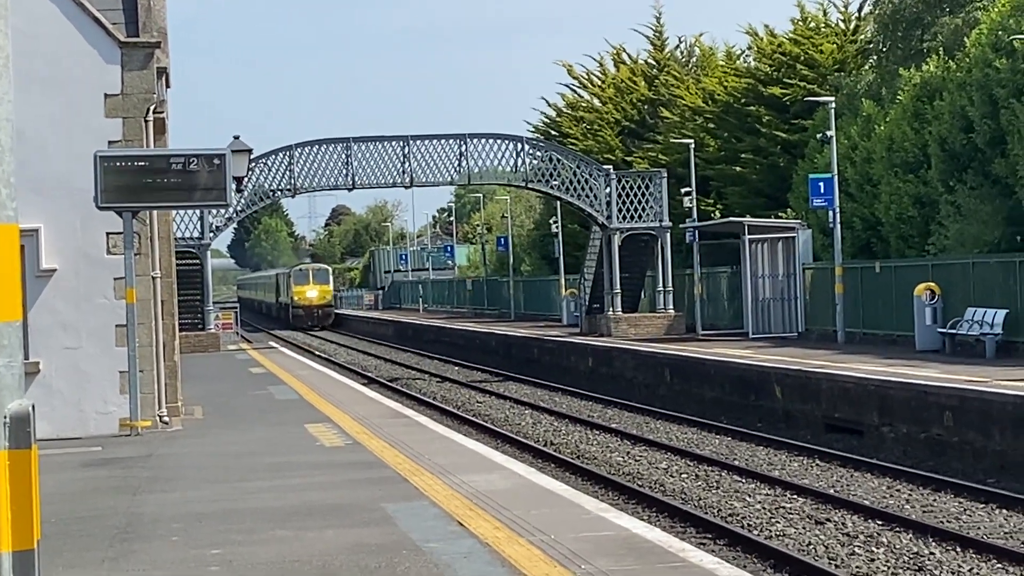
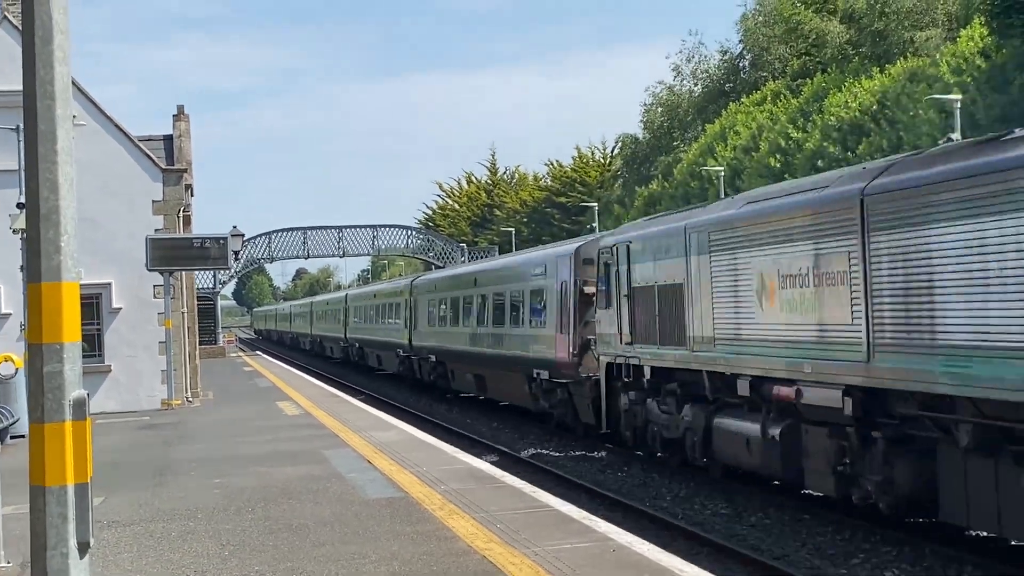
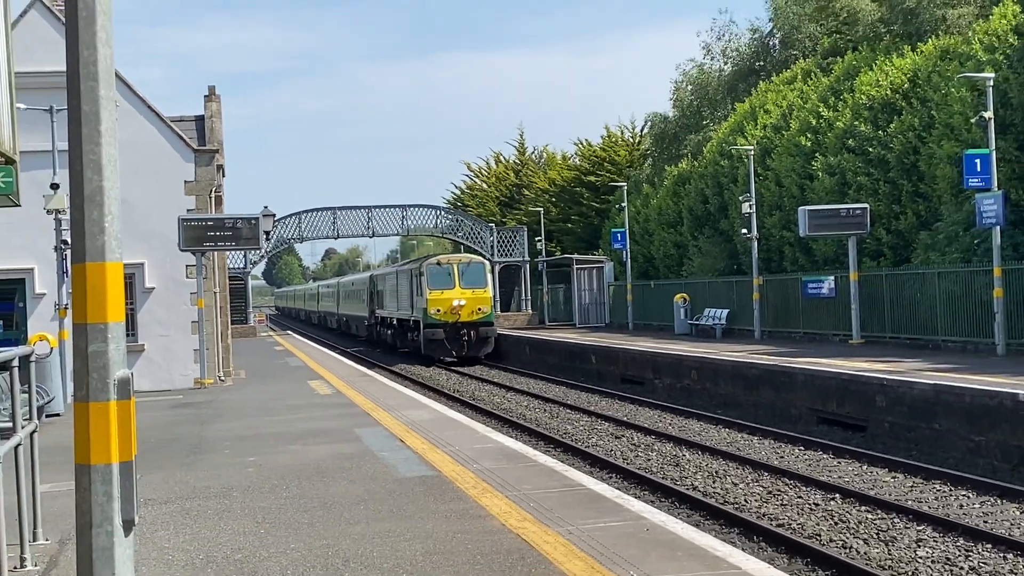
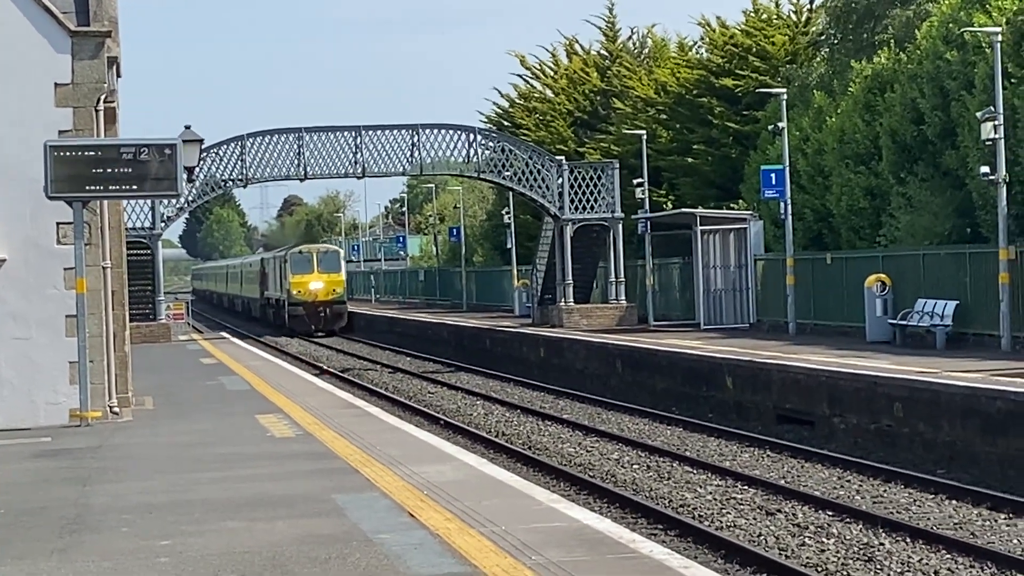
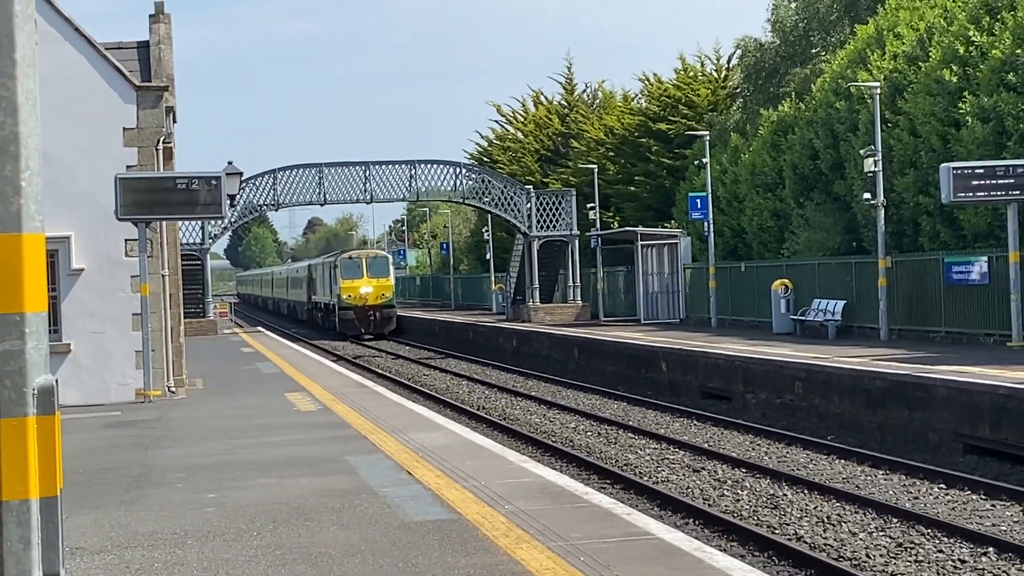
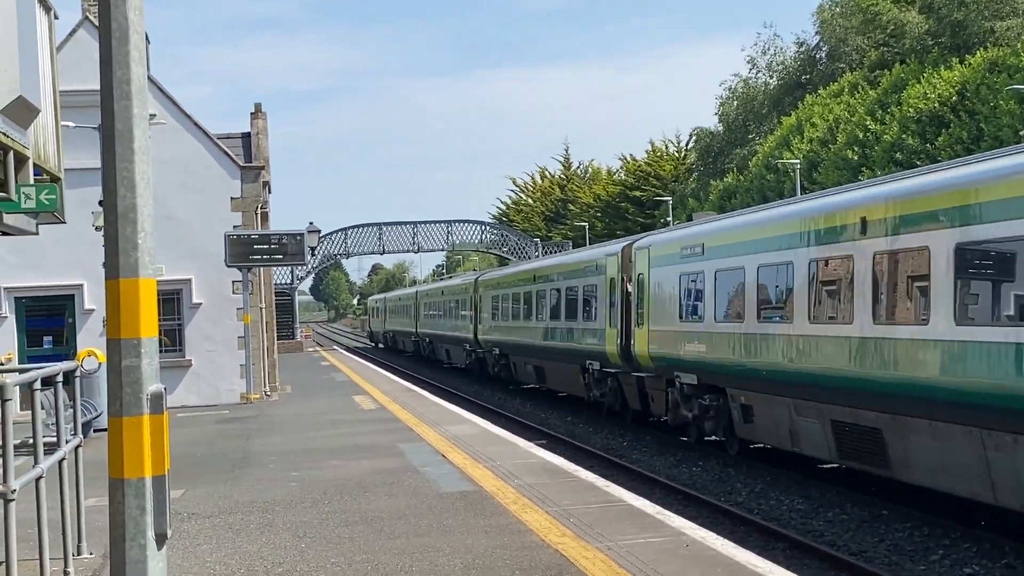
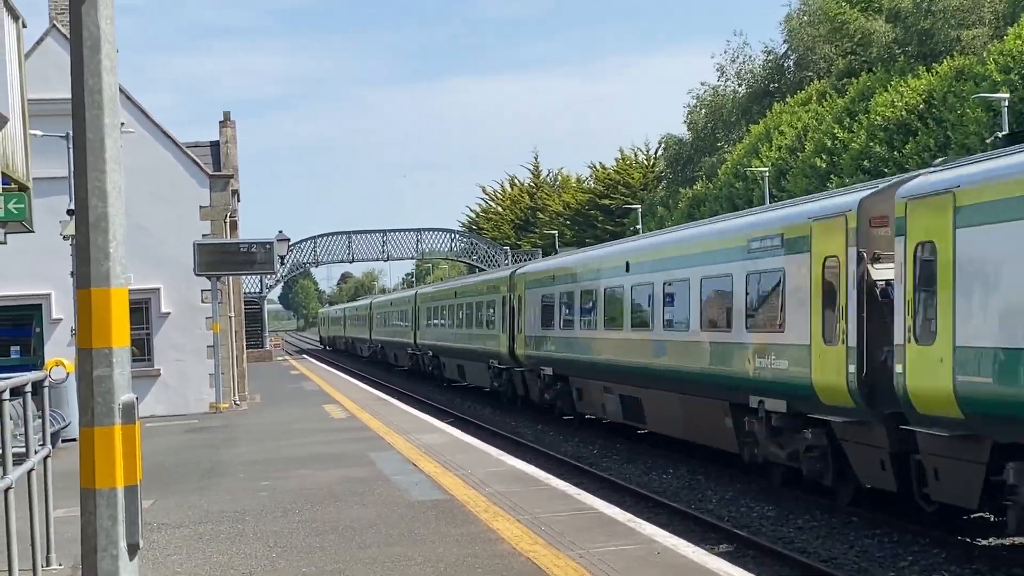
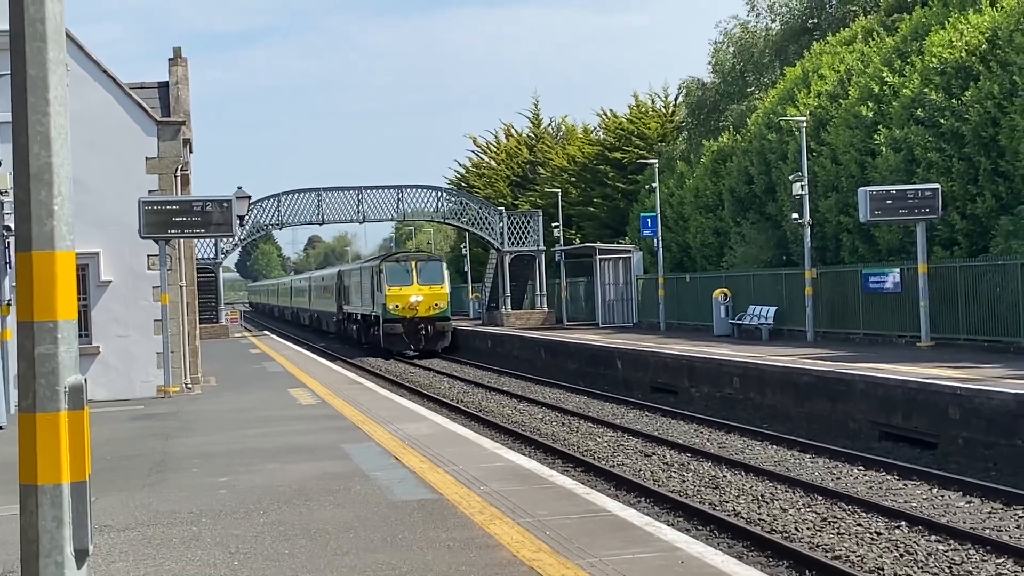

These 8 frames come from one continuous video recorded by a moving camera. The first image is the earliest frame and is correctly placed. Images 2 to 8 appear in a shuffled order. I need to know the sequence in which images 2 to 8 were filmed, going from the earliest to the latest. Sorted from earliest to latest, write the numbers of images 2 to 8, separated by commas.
4, 5, 8, 3, 2, 7, 6
